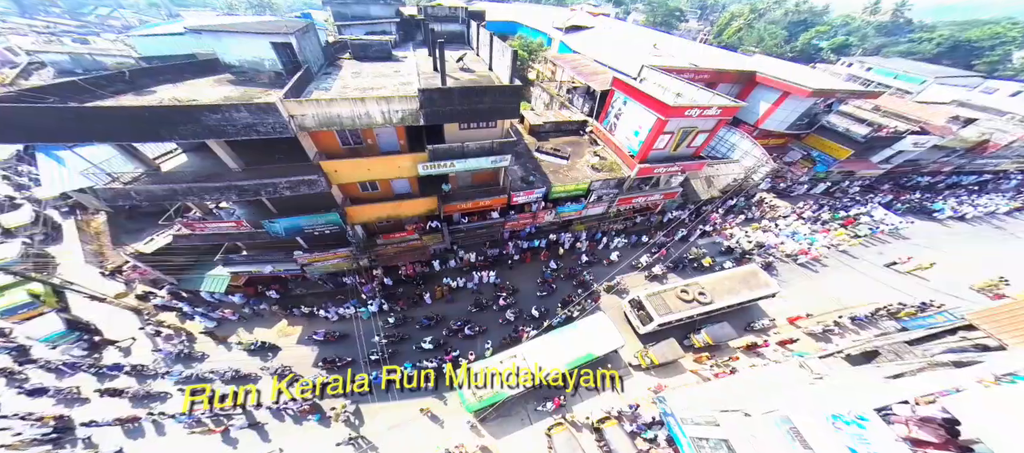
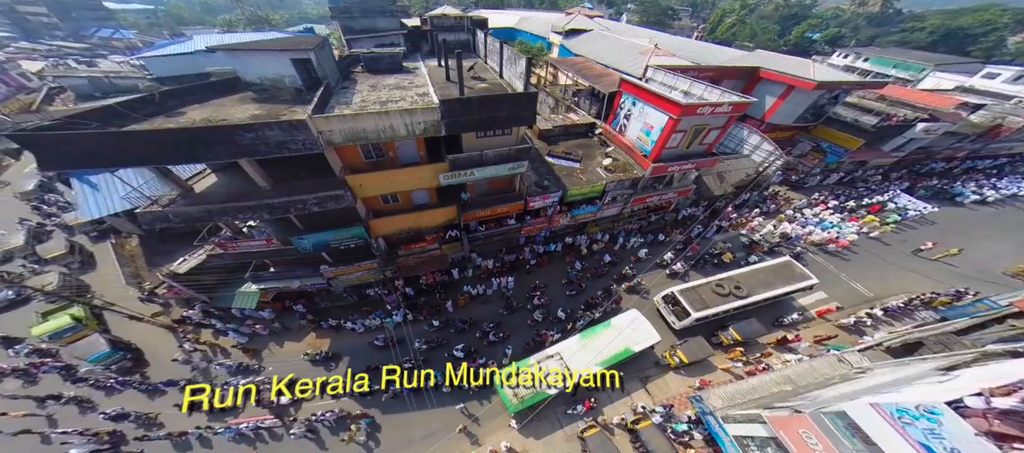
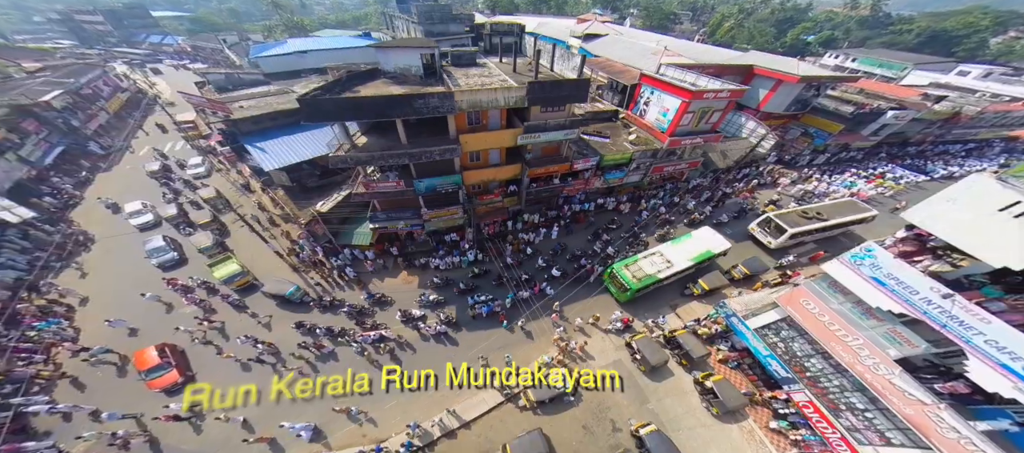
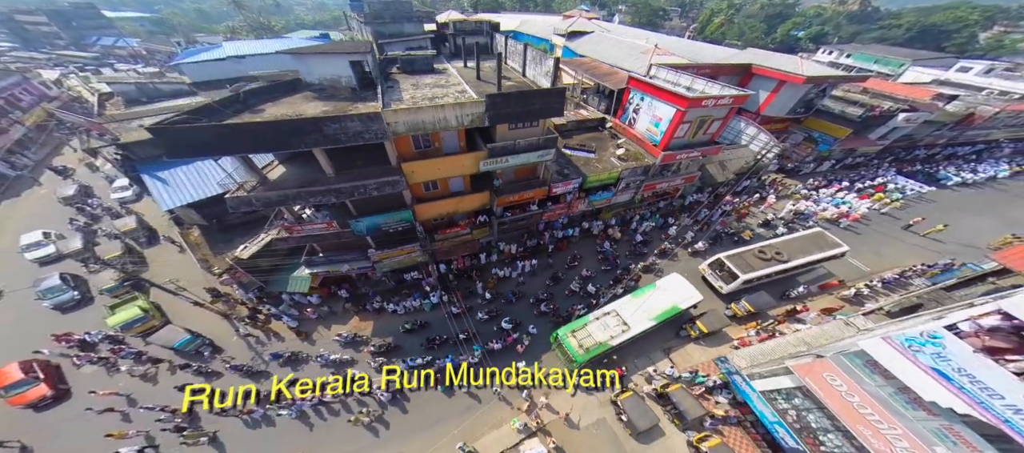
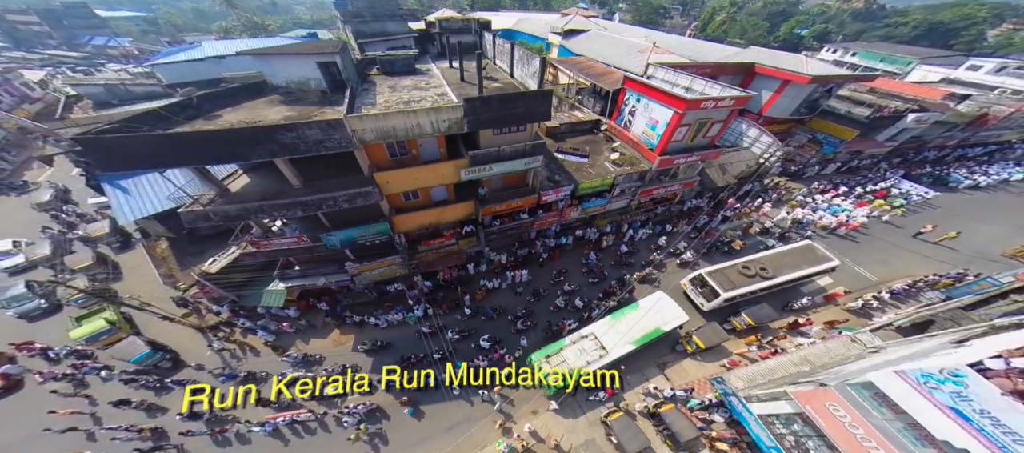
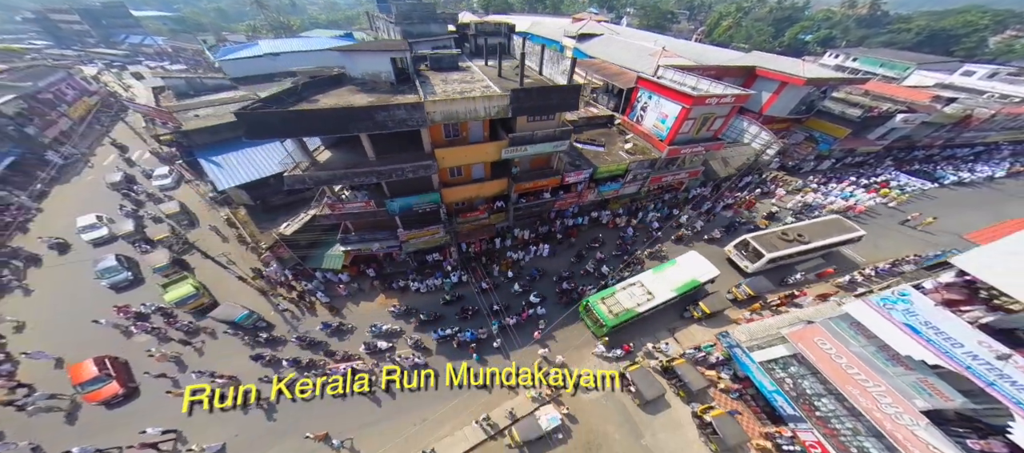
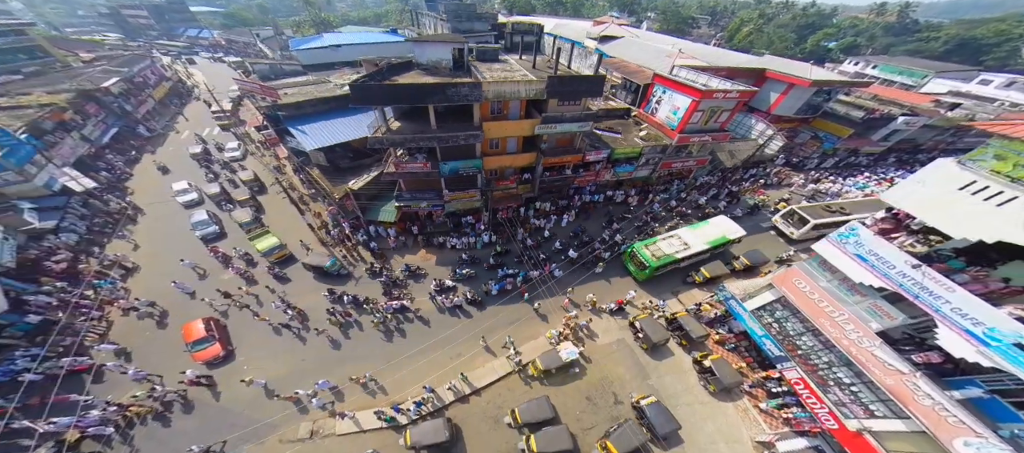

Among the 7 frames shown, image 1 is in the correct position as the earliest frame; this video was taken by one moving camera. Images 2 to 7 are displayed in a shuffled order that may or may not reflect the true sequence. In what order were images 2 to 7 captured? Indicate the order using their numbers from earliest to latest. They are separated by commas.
2, 5, 4, 6, 3, 7
